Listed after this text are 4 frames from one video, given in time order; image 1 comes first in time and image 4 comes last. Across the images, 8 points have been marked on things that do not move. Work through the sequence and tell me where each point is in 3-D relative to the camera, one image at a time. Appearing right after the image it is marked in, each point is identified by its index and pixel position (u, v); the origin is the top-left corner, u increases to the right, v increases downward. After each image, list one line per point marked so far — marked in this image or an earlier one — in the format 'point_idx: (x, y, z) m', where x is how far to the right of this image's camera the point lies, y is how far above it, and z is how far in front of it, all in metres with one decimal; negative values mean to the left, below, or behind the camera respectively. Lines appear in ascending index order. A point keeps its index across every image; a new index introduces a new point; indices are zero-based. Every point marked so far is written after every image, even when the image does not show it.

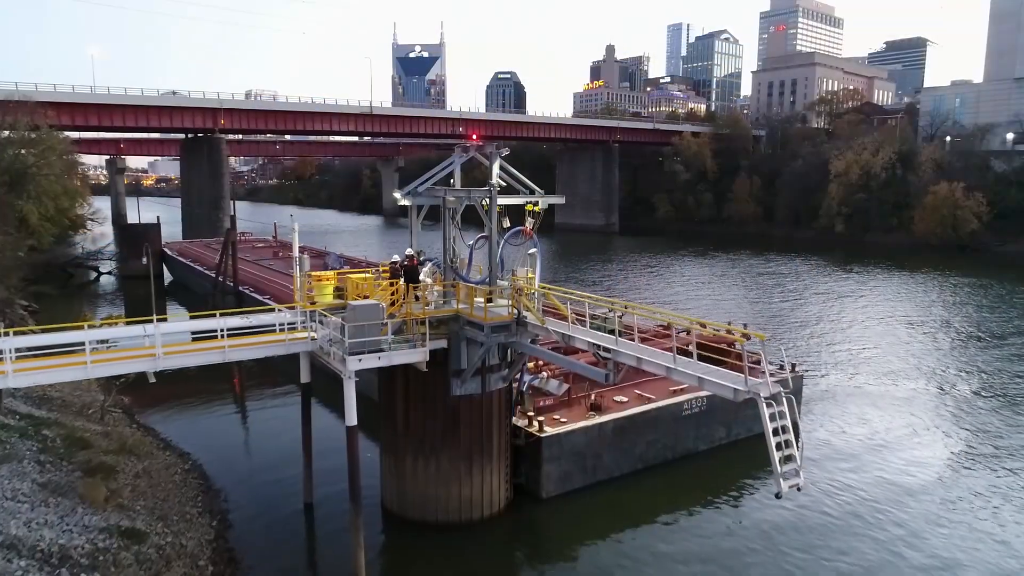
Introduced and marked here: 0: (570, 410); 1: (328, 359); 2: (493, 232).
0: (+1.1, -2.3, +13.8) m
1: (-2.7, -1.1, +10.6) m
2: (-0.3, +0.9, +12.2) m
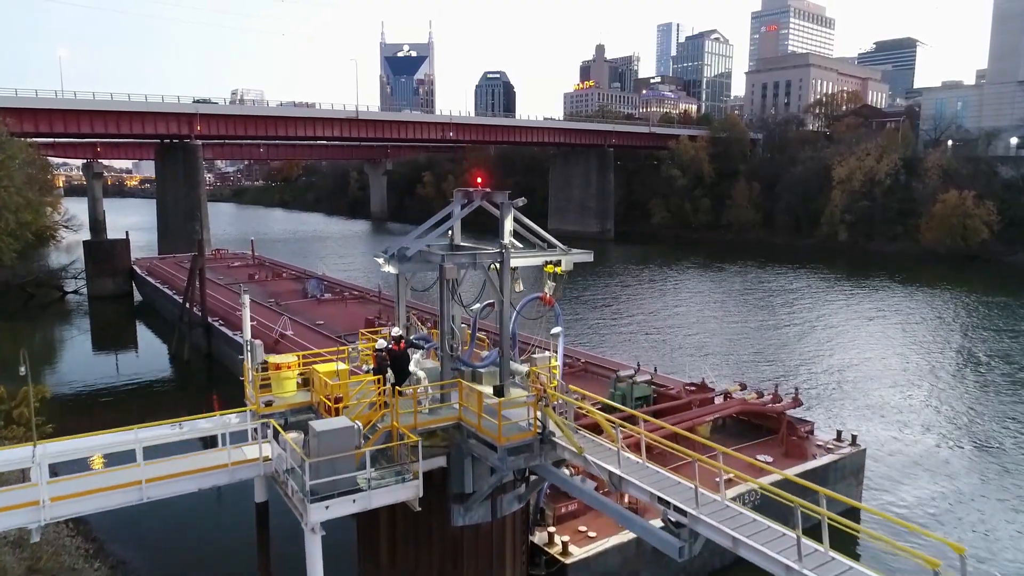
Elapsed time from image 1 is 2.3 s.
0: (+1.3, -3.5, +11.1) m
1: (-2.4, -2.2, +7.8) m
2: (-0.1, -0.2, +9.4) m
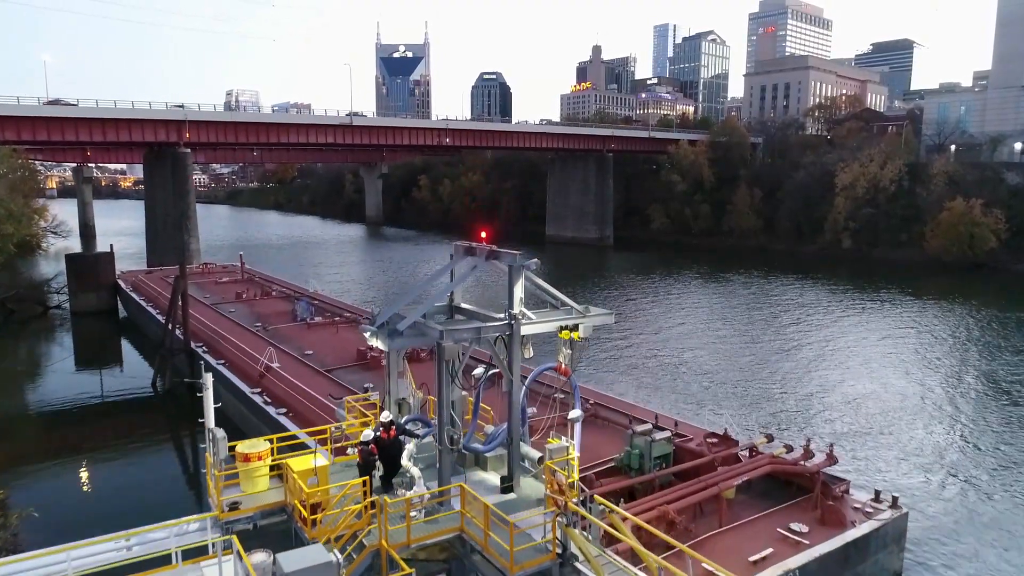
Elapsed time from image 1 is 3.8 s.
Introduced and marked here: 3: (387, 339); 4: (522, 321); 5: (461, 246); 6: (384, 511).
0: (+1.4, -4.3, +9.7) m
1: (-2.3, -3.0, +6.4) m
2: (0.0, -1.0, +8.0) m
3: (-1.3, -0.5, +7.8) m
4: (+0.1, -0.4, +8.1) m
5: (-0.6, +0.5, +9.1) m
6: (-1.3, -2.2, +7.3) m
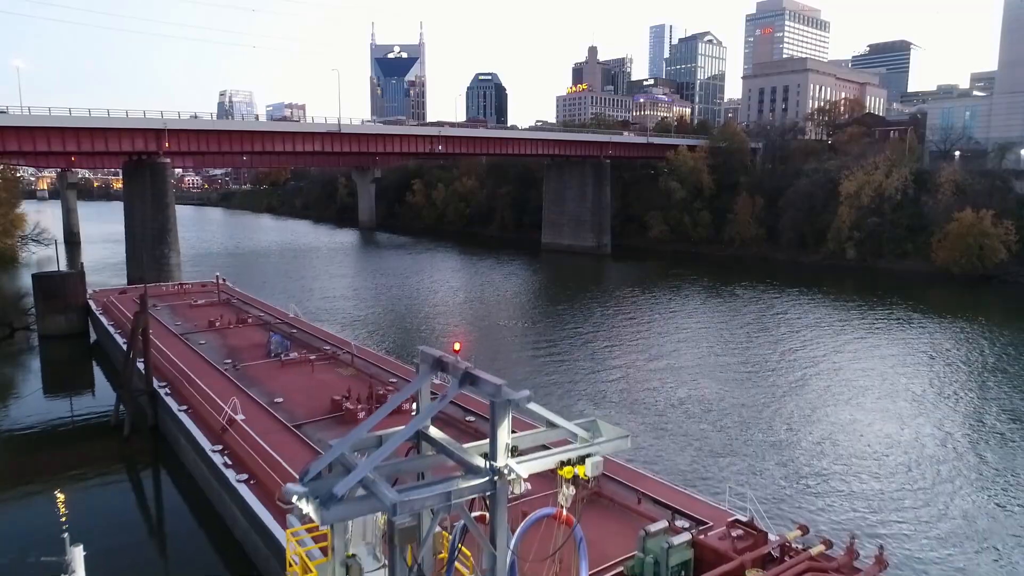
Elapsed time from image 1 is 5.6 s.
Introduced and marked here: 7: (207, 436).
0: (+1.3, -5.3, +7.6) m
1: (-2.4, -4.1, +4.2) m
2: (-0.1, -2.1, +5.9) m
3: (-1.5, -1.6, +5.7) m
4: (0.0, -1.4, +6.0) m
5: (-0.8, -0.6, +7.0) m
6: (-1.4, -3.3, +5.1) m
7: (-7.6, -3.7, +18.4) m
